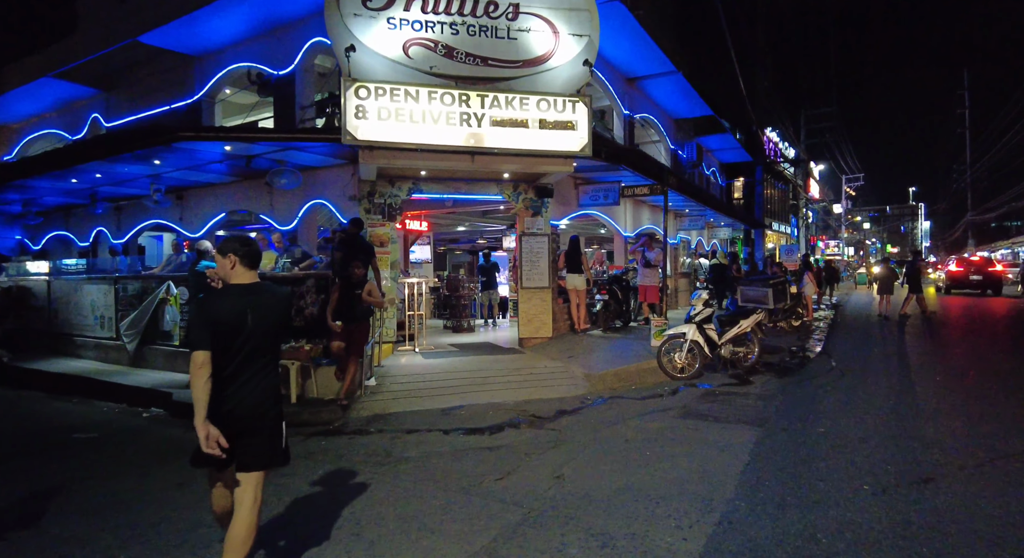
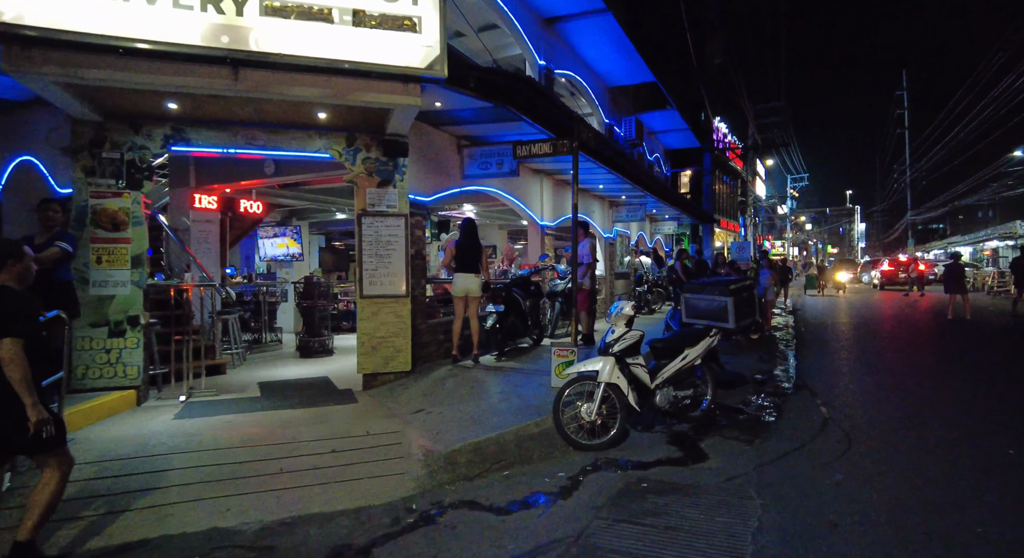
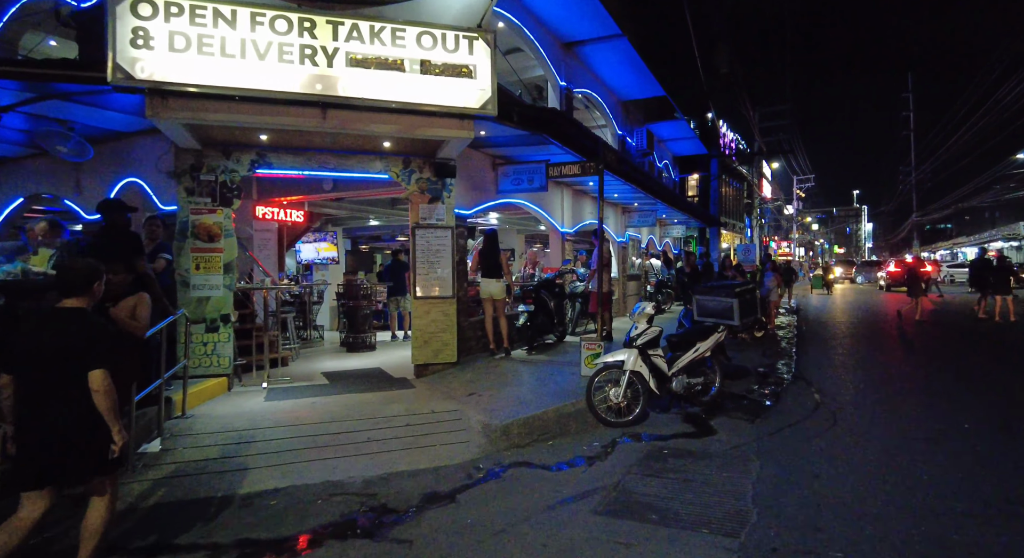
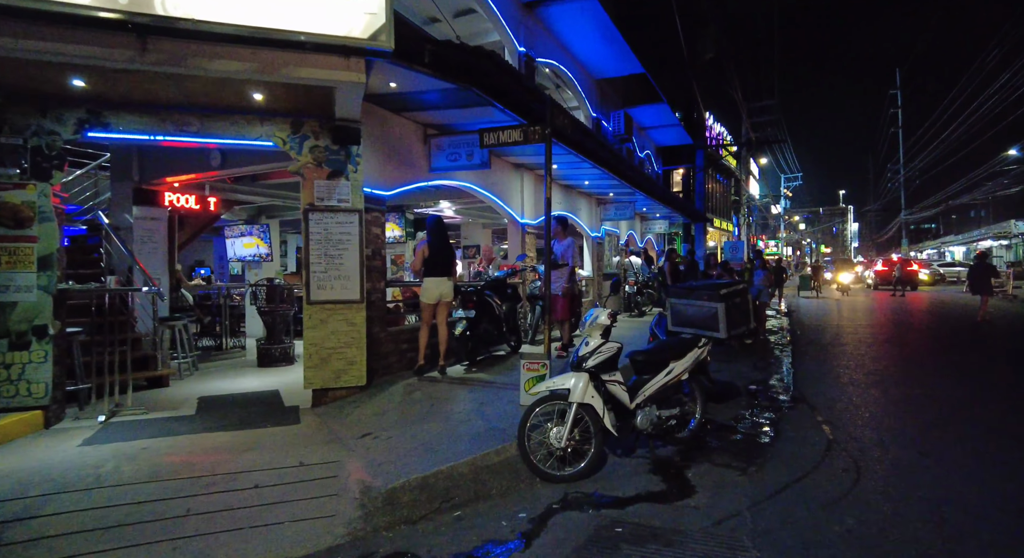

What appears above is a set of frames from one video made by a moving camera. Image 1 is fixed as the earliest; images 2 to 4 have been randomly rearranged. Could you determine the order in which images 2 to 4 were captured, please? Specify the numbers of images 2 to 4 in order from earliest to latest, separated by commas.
3, 2, 4
